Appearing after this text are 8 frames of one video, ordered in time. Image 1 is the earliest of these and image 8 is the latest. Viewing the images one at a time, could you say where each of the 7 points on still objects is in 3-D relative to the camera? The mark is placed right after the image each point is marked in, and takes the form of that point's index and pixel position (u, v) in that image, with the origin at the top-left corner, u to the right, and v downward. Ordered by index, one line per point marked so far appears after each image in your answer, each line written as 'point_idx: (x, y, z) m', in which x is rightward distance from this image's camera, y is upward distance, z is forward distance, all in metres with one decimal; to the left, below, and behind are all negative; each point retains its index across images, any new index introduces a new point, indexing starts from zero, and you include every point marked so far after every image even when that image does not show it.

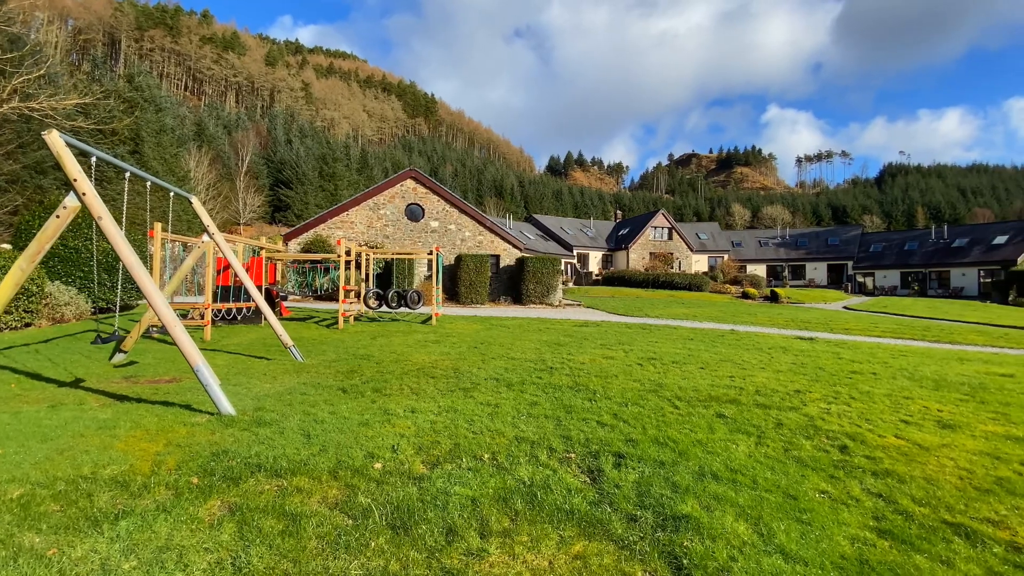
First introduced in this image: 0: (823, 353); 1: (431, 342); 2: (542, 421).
0: (+6.8, -1.4, +10.5) m
1: (-1.9, -1.3, +11.4) m
2: (+0.3, -1.5, +5.5) m
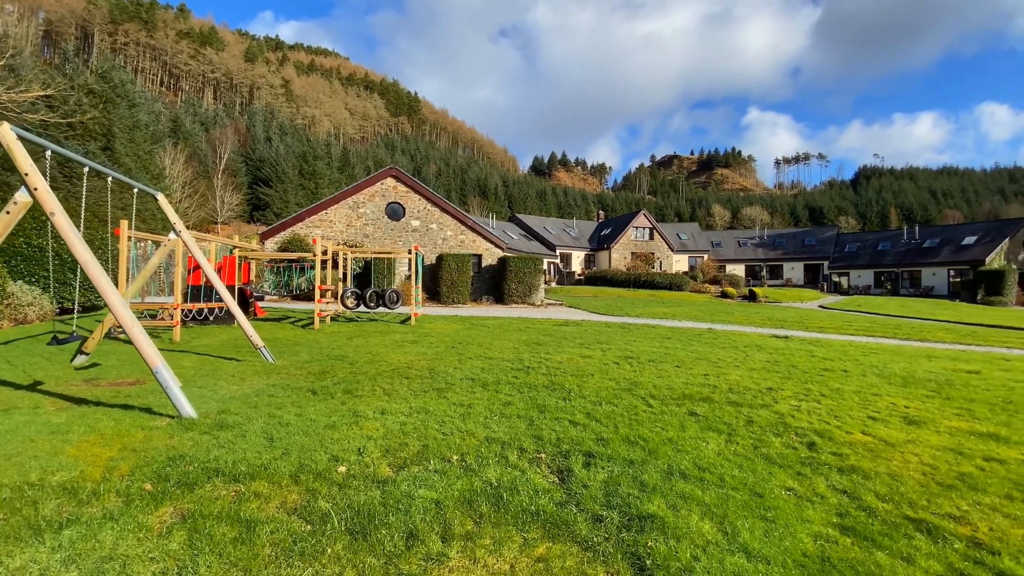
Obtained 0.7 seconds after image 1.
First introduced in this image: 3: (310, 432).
0: (+6.3, -1.4, +10.6) m
1: (-2.5, -1.3, +11.3) m
2: (0.0, -1.5, +5.4) m
3: (-2.1, -1.5, +4.9) m
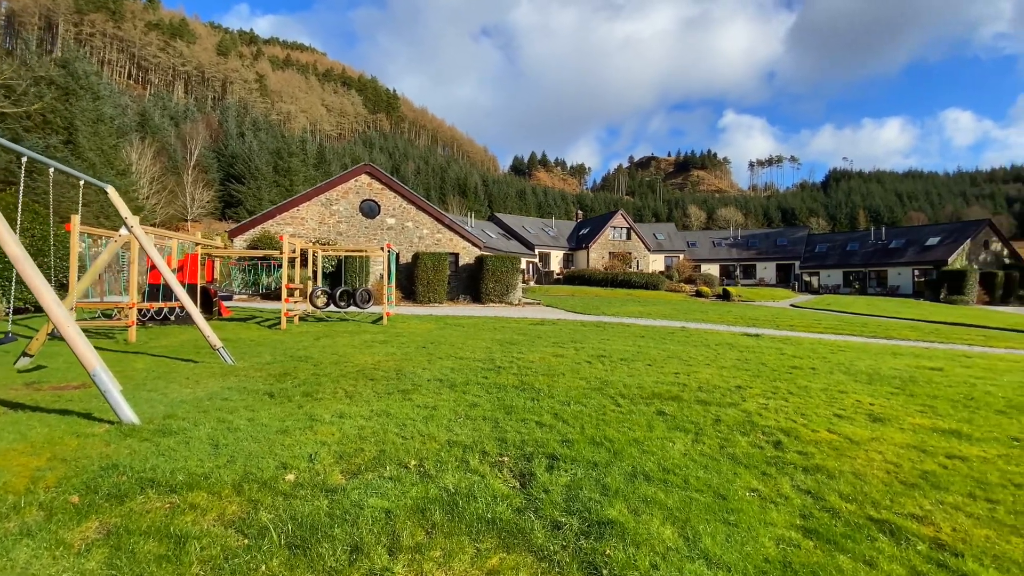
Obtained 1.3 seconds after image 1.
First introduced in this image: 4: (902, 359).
0: (+5.7, -1.4, +10.7) m
1: (-3.1, -1.3, +11.0) m
2: (-0.4, -1.5, +5.2) m
3: (-2.5, -1.5, +4.7) m
4: (+8.1, -1.5, +9.9) m
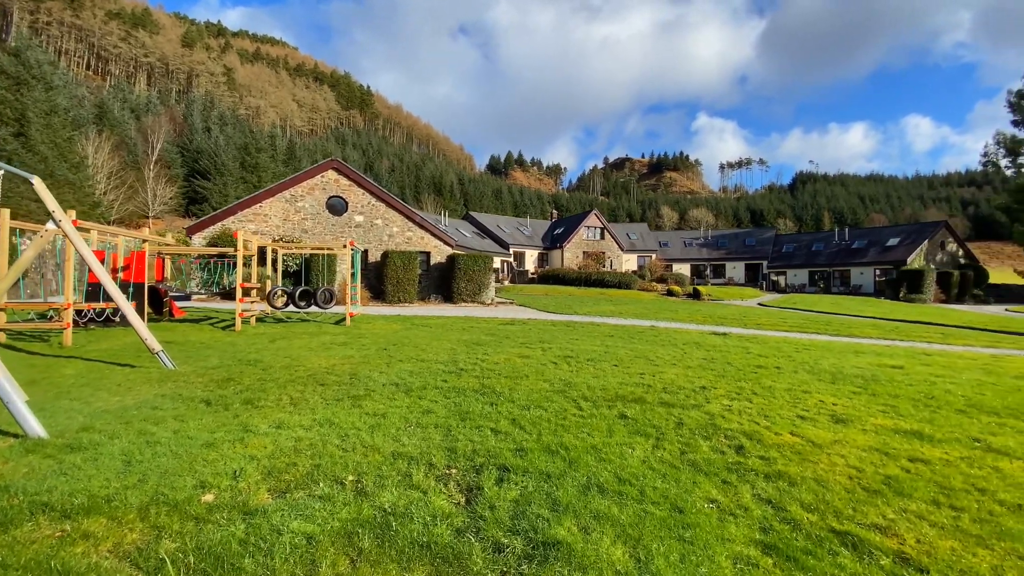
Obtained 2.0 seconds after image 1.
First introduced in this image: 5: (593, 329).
0: (+5.0, -1.3, +10.7) m
1: (-3.9, -1.2, +10.5) m
2: (-0.9, -1.5, +4.9) m
3: (-2.9, -1.5, +4.2) m
4: (+7.4, -1.4, +10.0) m
5: (+2.4, -1.2, +14.2) m
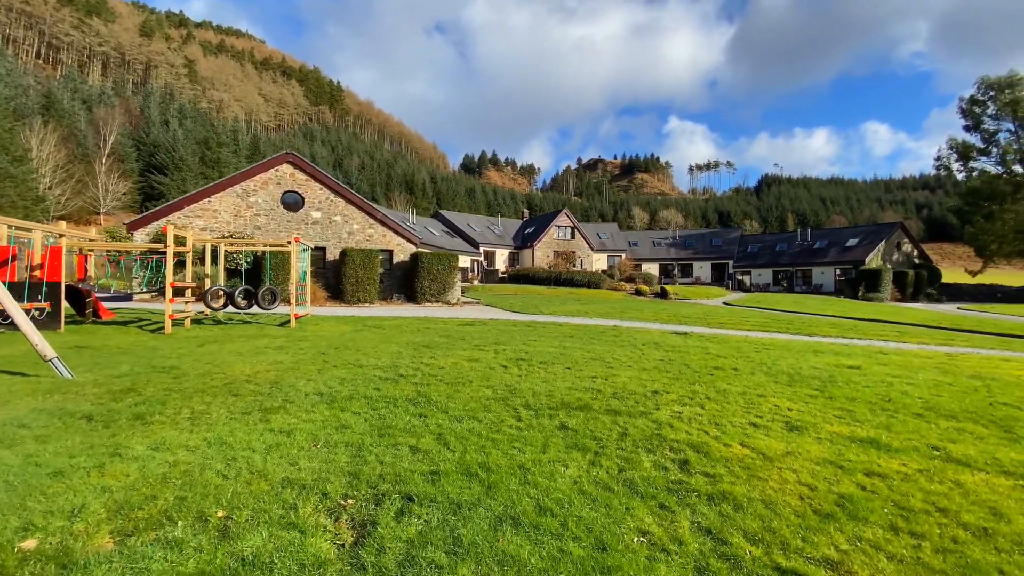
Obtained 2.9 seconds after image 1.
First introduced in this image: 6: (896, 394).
0: (+3.9, -1.3, +10.3) m
1: (-4.9, -1.2, +9.7) m
2: (-1.6, -1.4, +4.3) m
3: (-3.6, -1.4, +3.5) m
4: (+6.4, -1.4, +9.8) m
5: (+1.2, -1.2, +13.8) m
6: (+5.2, -1.4, +6.5) m
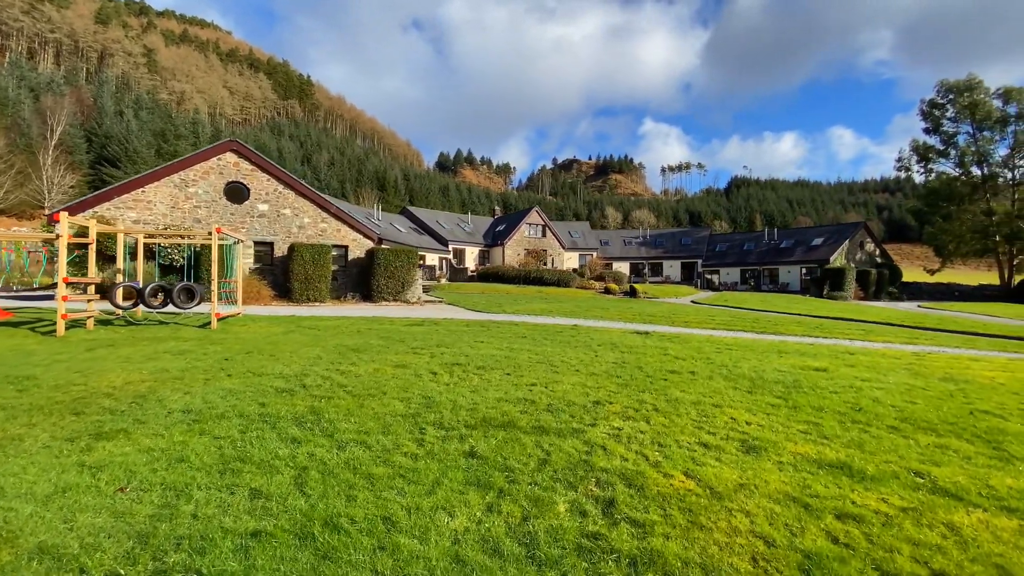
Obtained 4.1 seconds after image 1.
0: (+2.8, -1.2, +9.5) m
1: (-6.0, -1.1, +8.4) m
2: (-2.4, -1.4, +3.2) m
3: (-4.4, -1.4, +2.3) m
4: (+5.3, -1.3, +9.1) m
5: (-0.1, -1.1, +12.8) m
6: (+4.3, -1.4, +5.7) m
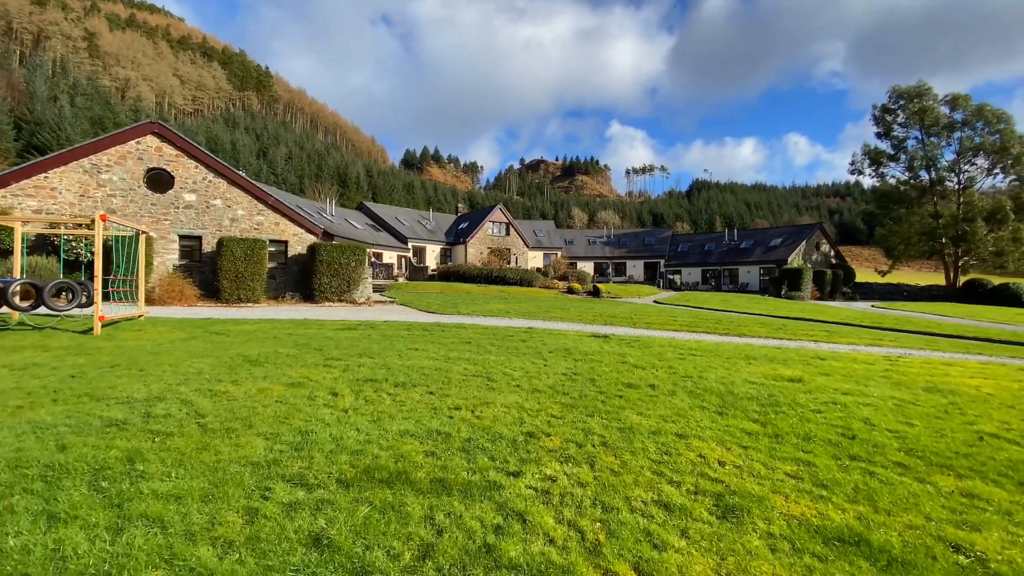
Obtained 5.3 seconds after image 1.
0: (+1.7, -1.2, +8.4) m
1: (-7.0, -1.1, +6.7) m
2: (-3.1, -1.4, +1.7) m
3: (-5.0, -1.3, +0.7) m
4: (+4.2, -1.3, +8.2) m
5: (-1.4, -1.1, +11.5) m
6: (+3.4, -1.4, +4.7) m
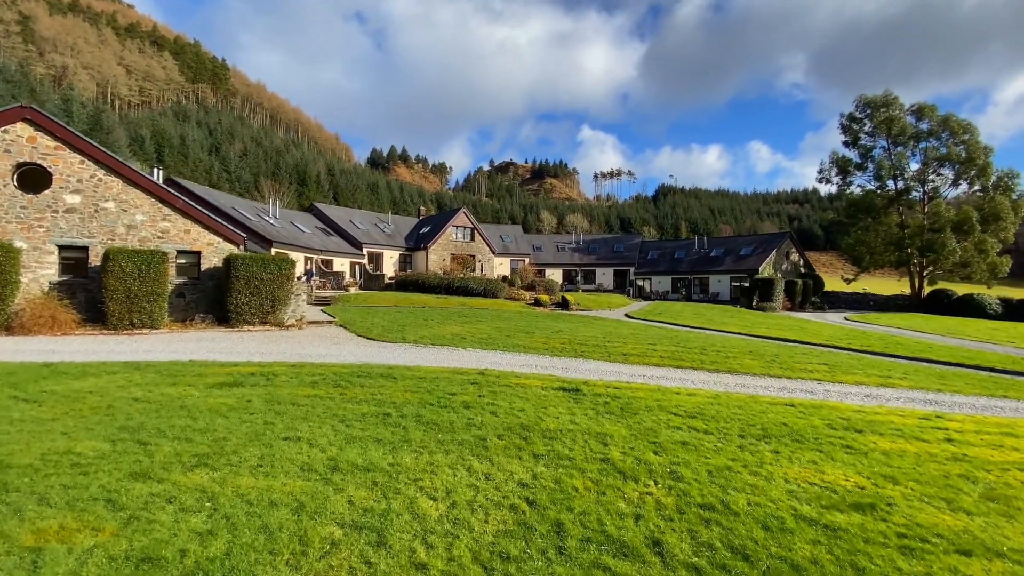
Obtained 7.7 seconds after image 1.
0: (+0.8, -1.9, +5.9) m
1: (-7.7, -1.8, +3.6) m
2: (-3.5, -2.0, -1.1) m
3: (-5.3, -2.0, -2.3) m
4: (+3.4, -2.0, +5.8) m
5: (-2.5, -1.8, +8.7) m
6: (+2.8, -2.1, +2.3) m
